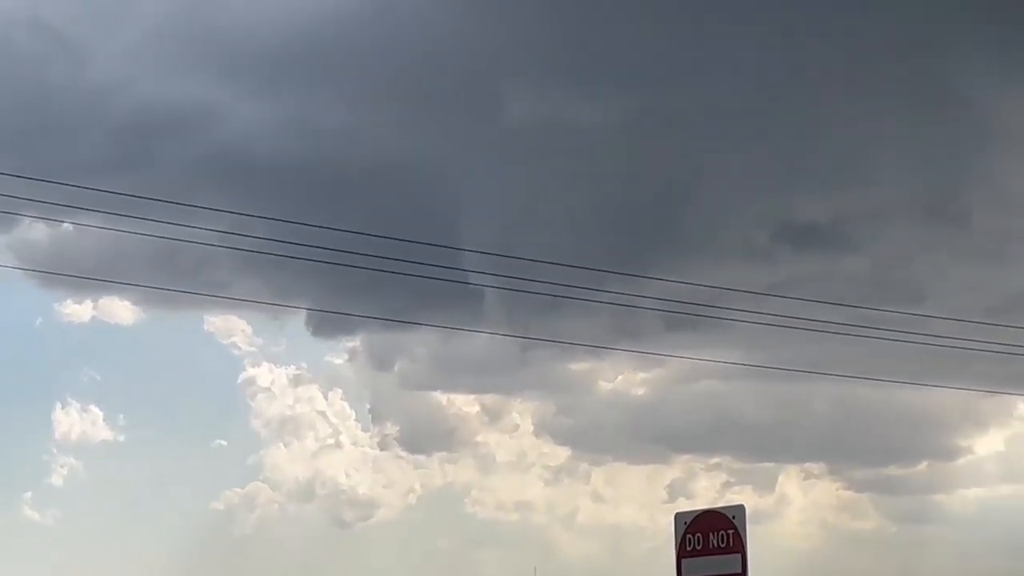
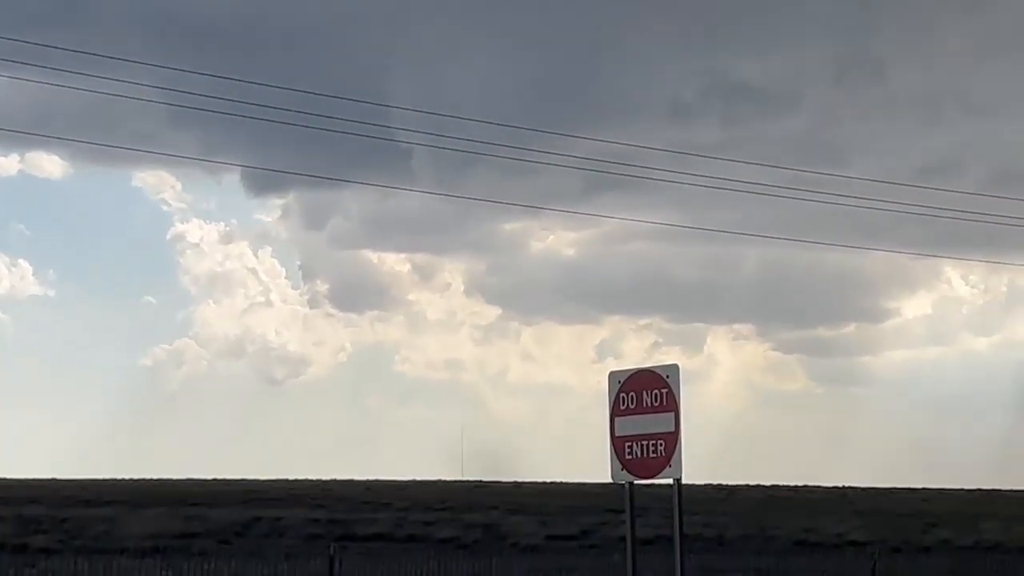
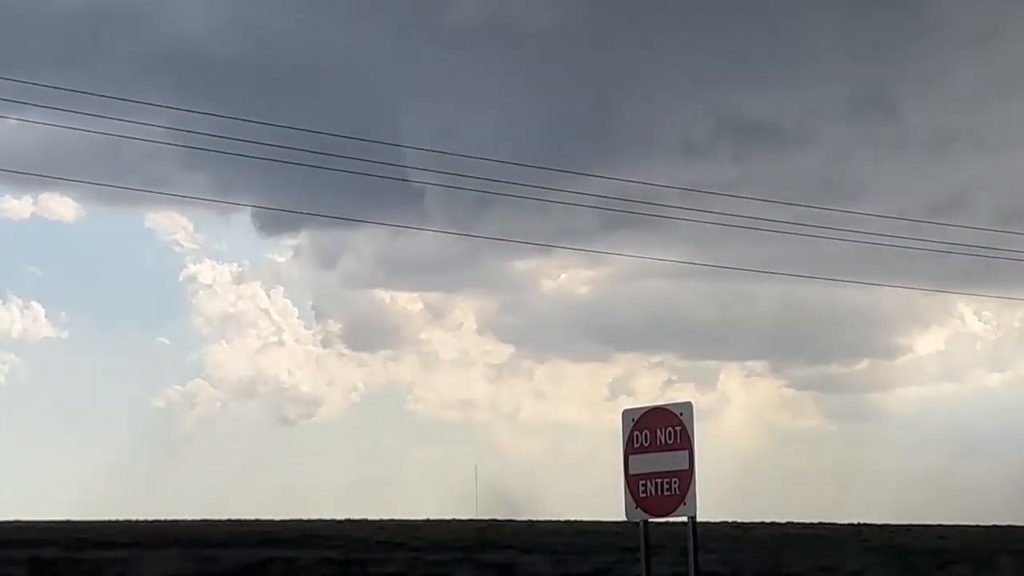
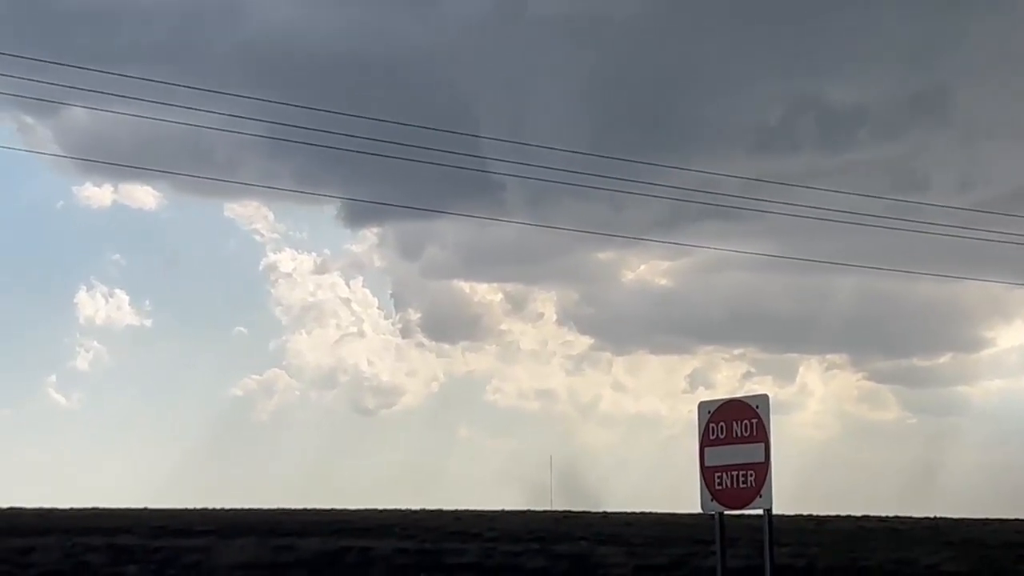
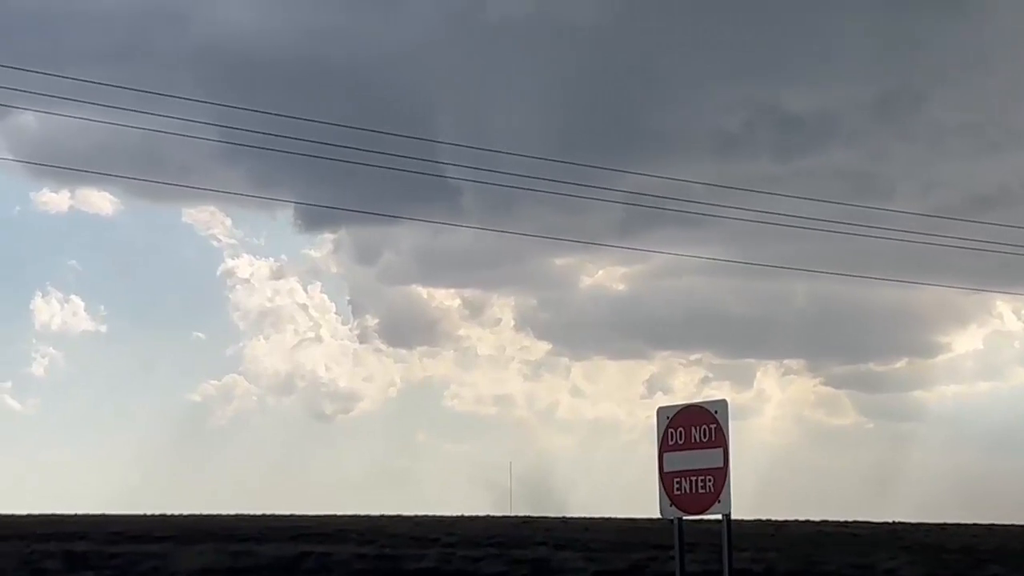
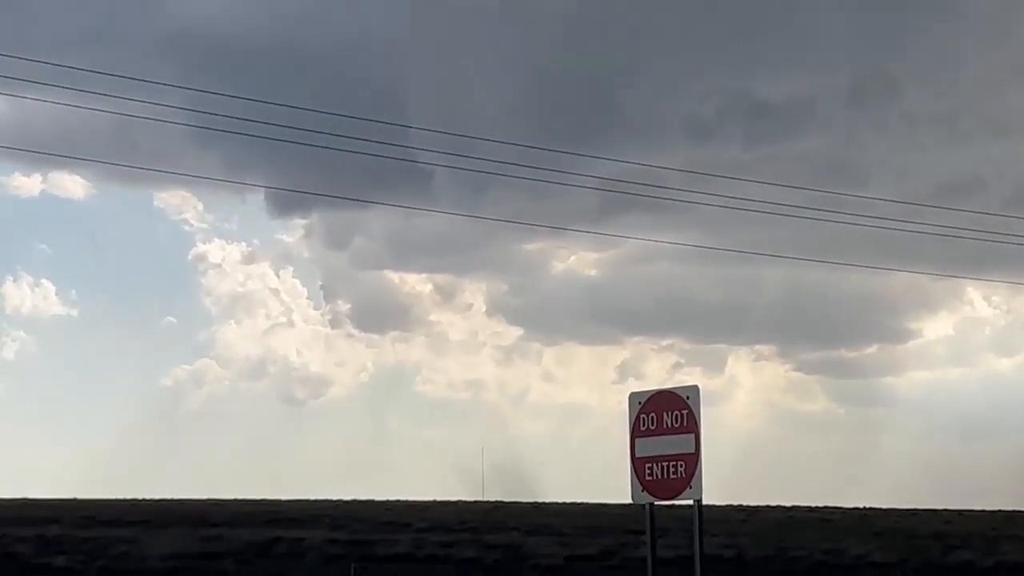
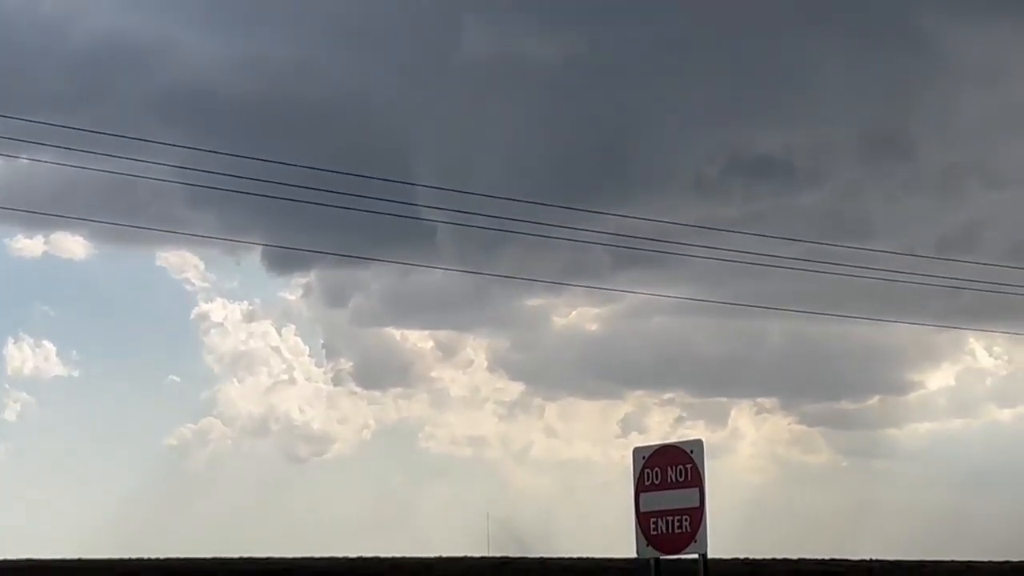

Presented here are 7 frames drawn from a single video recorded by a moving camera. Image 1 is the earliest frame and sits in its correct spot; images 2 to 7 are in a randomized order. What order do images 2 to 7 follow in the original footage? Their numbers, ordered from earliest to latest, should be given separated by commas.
7, 3, 2, 6, 5, 4
